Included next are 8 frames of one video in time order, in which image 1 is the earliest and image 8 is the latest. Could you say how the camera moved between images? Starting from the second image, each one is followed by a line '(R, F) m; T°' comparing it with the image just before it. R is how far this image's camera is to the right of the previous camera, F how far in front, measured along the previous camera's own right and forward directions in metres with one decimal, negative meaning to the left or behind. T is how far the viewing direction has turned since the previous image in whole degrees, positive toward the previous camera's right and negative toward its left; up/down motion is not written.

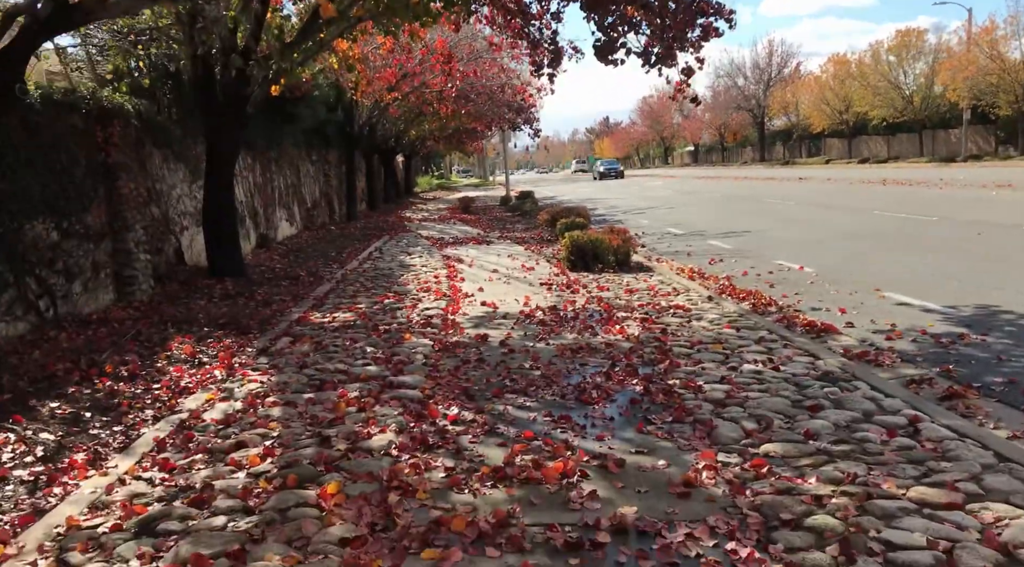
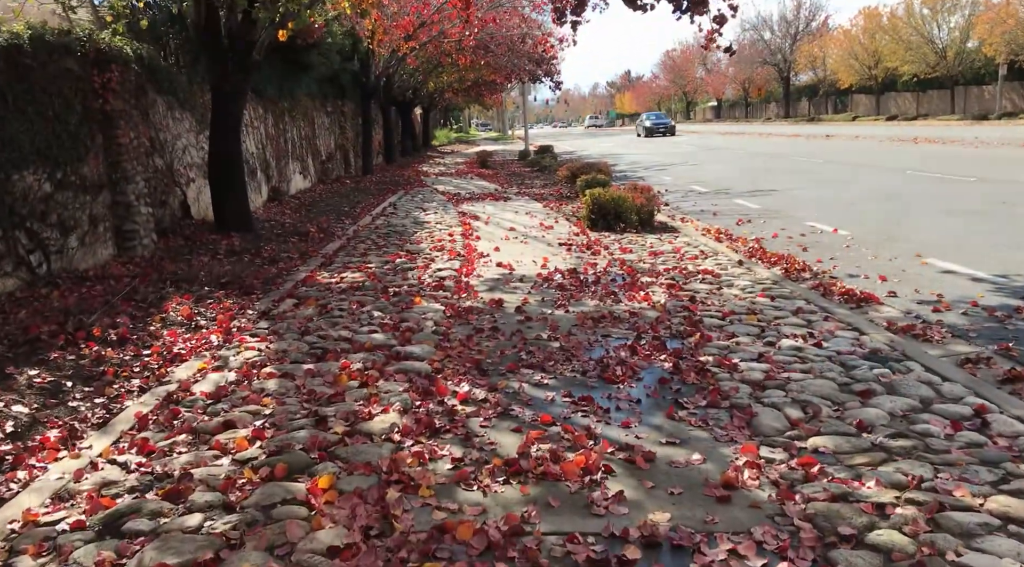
(0.0, +0.5) m; -1°
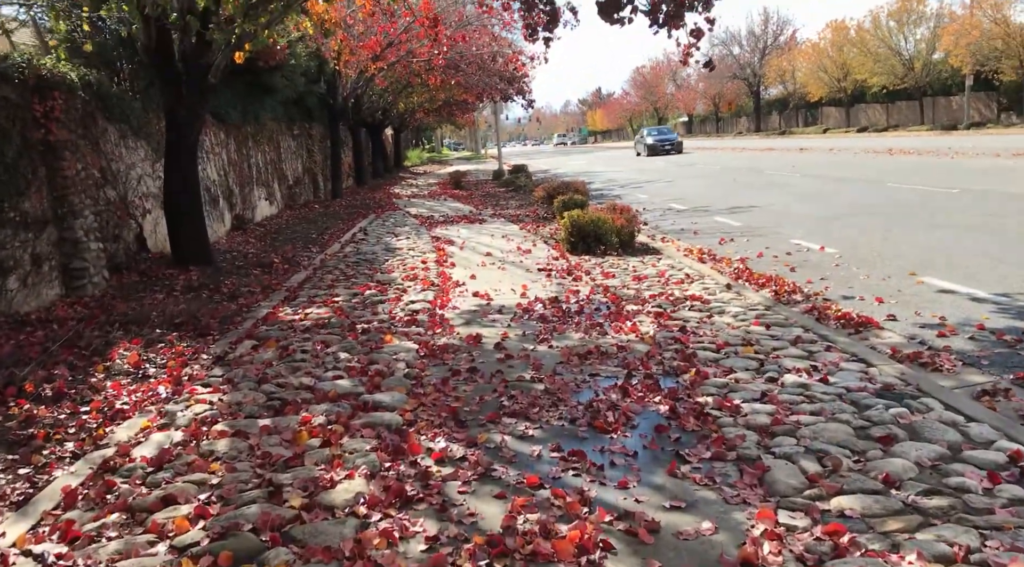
(0.0, +0.5) m; +2°
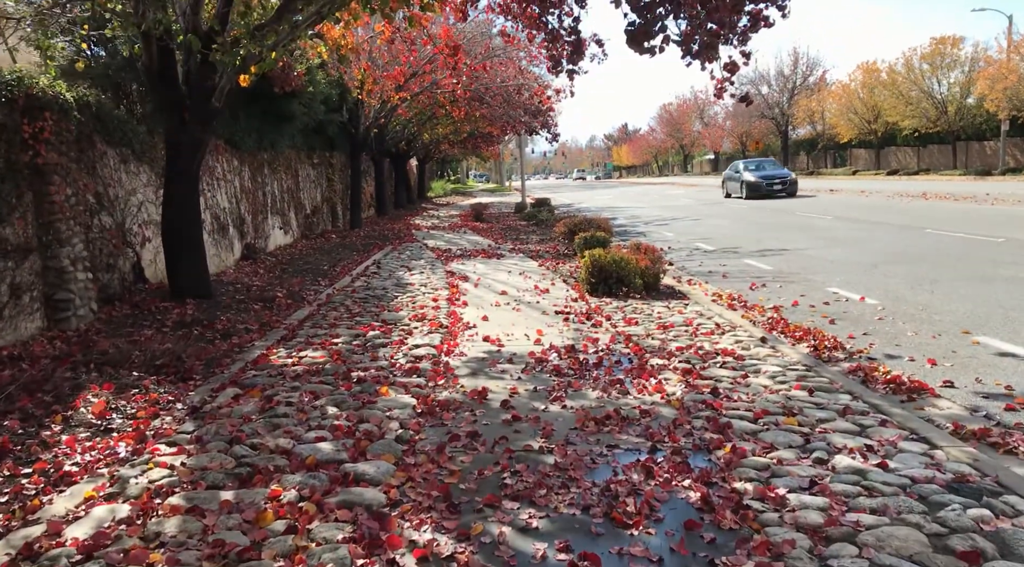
(+0.1, +0.6) m; -2°
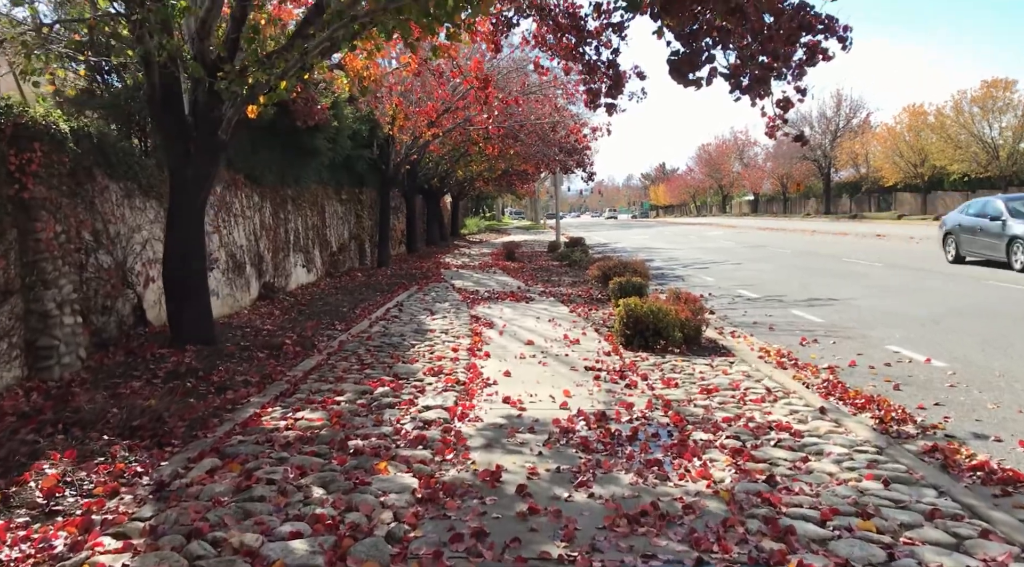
(+0.1, +0.8) m; -2°
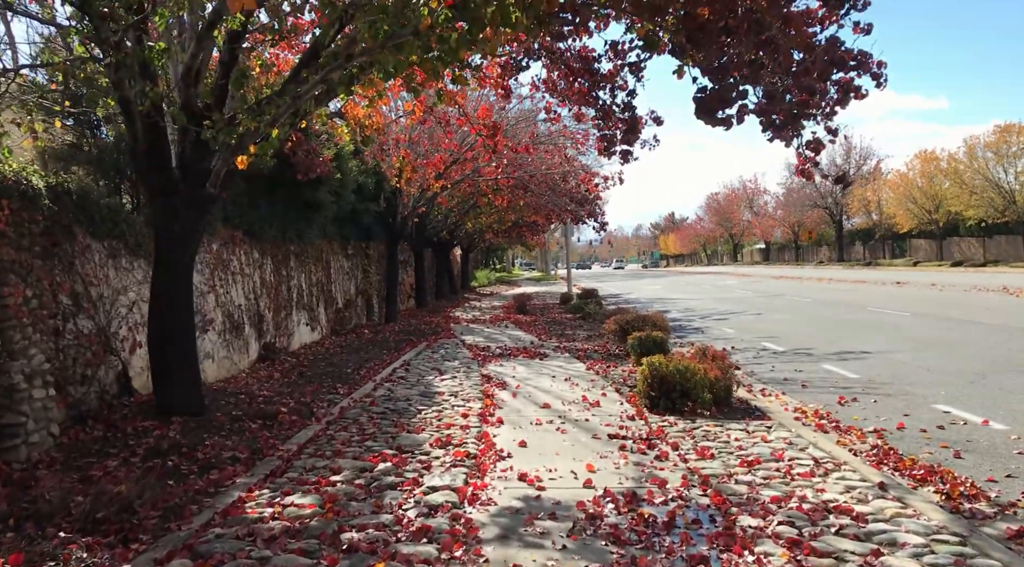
(0.0, +0.7) m; -1°
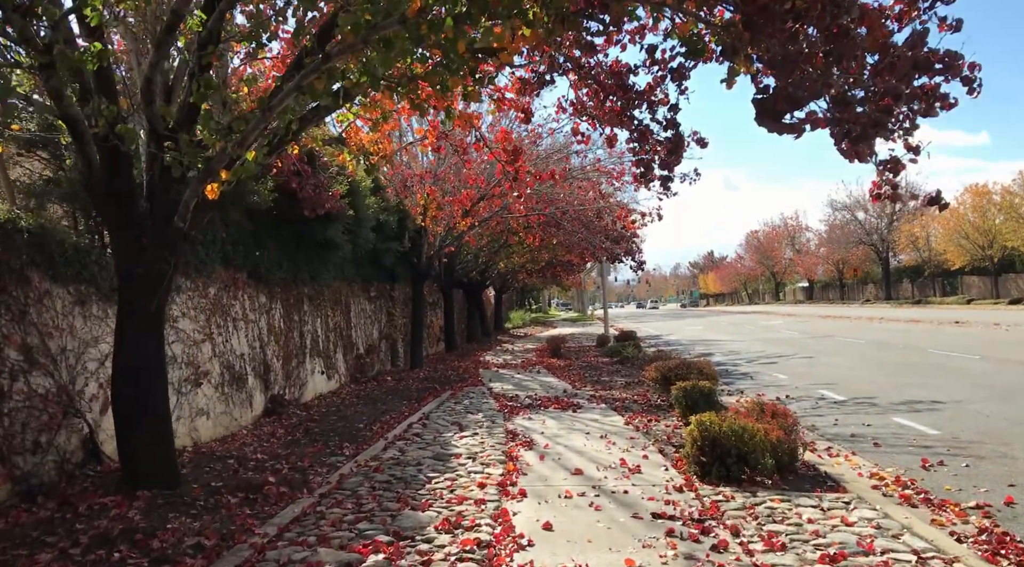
(+0.1, +1.1) m; -3°
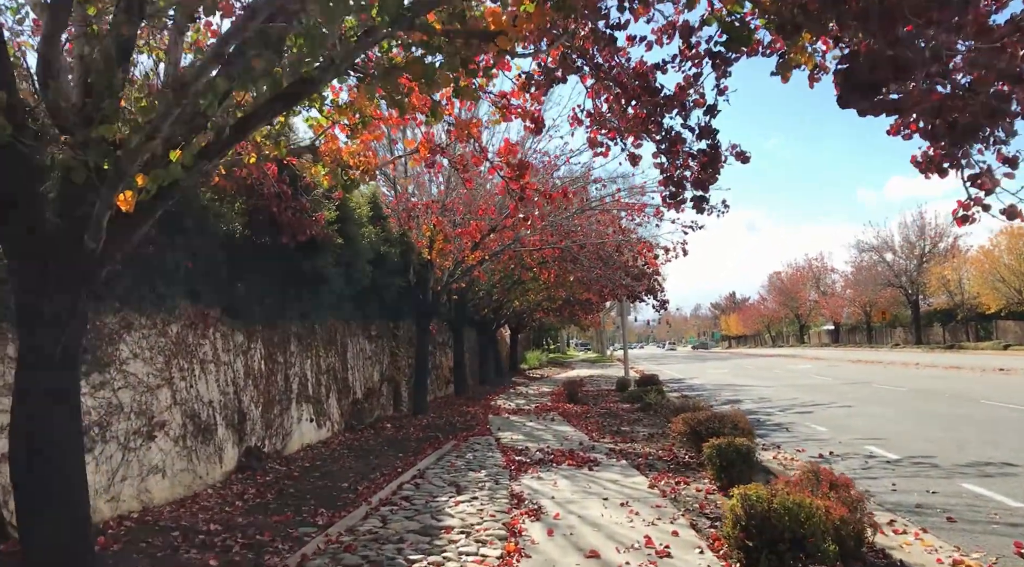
(+0.1, +1.3) m; -1°
